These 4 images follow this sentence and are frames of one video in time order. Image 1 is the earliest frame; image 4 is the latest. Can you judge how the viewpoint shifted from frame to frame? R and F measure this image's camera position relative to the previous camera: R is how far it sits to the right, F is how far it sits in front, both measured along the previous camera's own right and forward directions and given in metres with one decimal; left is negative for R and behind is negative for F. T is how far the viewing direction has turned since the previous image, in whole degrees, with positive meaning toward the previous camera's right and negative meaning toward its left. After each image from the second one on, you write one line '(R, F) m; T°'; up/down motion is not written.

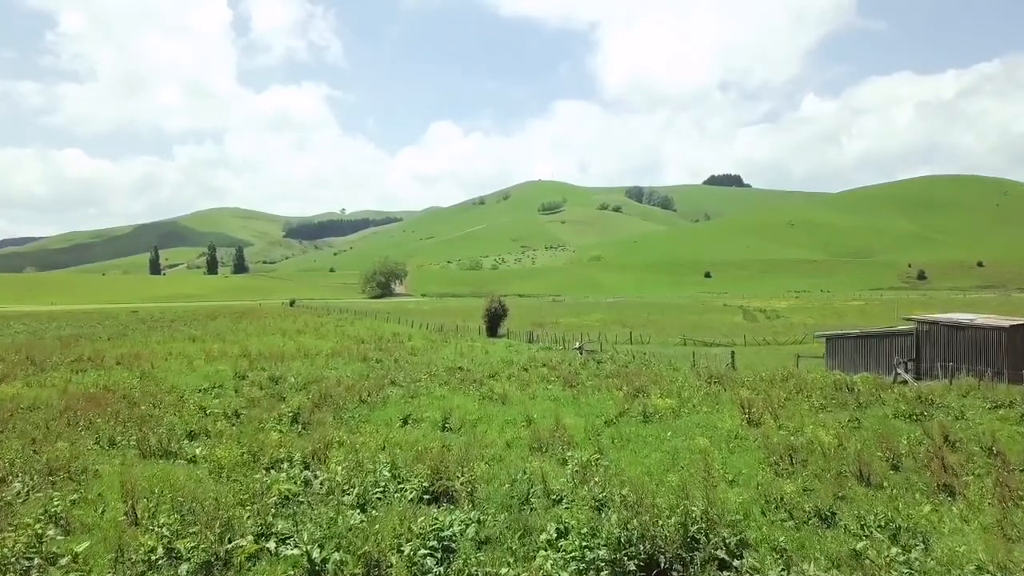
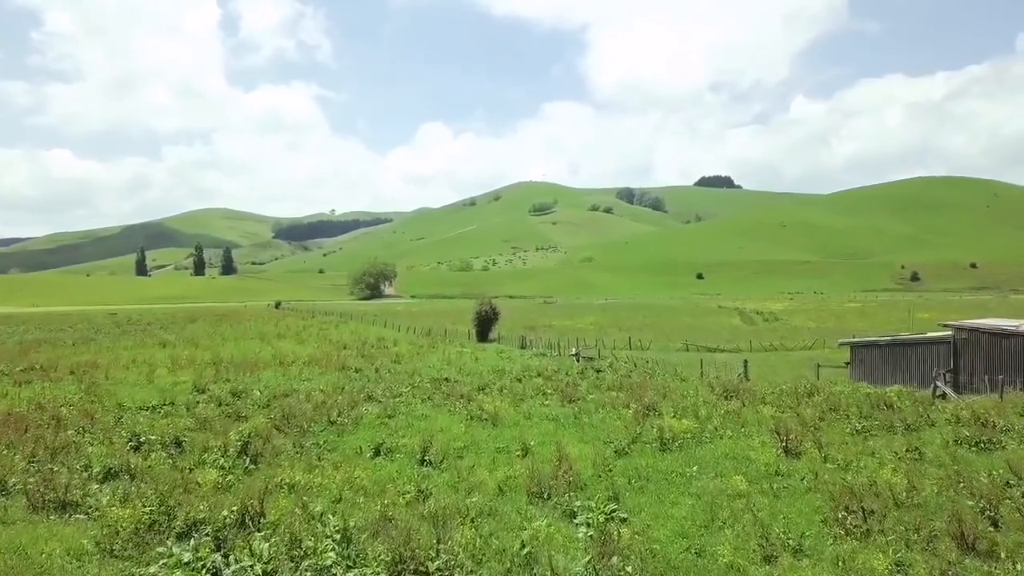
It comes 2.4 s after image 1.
(0.0, +3.3) m; +1°
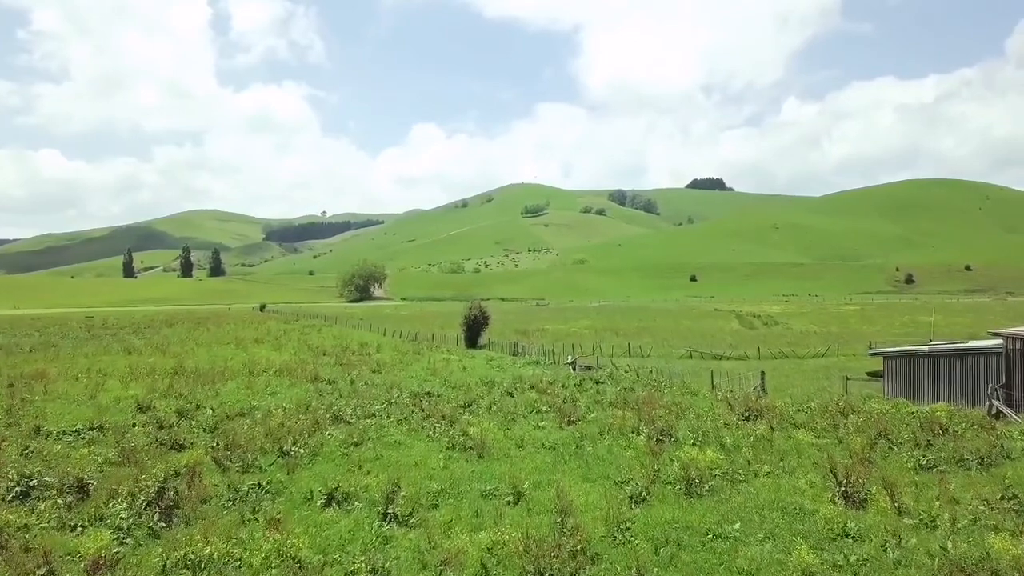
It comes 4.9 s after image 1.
(+0.1, +3.5) m; +1°
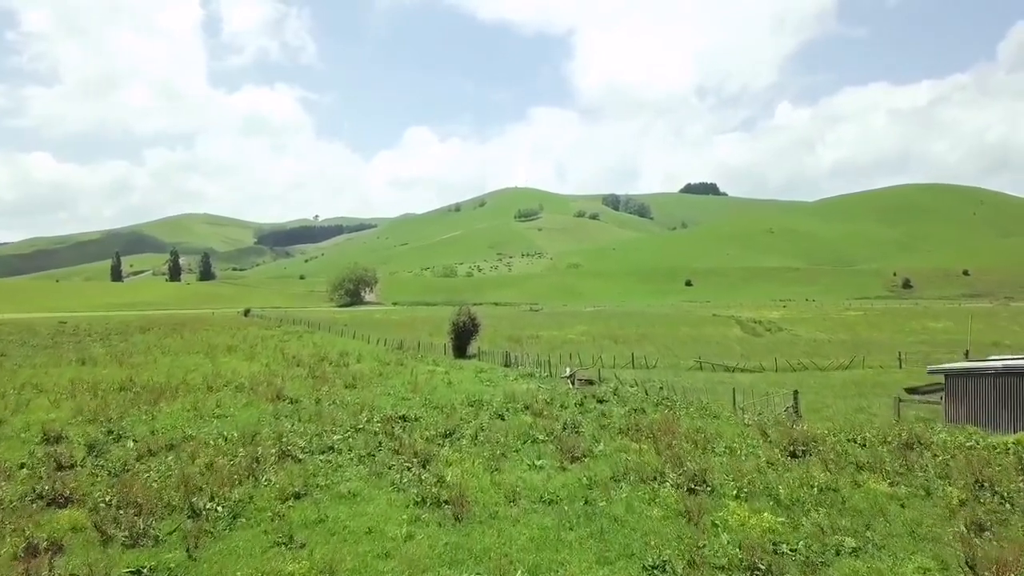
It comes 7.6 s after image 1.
(+0.1, +4.3) m; +1°
